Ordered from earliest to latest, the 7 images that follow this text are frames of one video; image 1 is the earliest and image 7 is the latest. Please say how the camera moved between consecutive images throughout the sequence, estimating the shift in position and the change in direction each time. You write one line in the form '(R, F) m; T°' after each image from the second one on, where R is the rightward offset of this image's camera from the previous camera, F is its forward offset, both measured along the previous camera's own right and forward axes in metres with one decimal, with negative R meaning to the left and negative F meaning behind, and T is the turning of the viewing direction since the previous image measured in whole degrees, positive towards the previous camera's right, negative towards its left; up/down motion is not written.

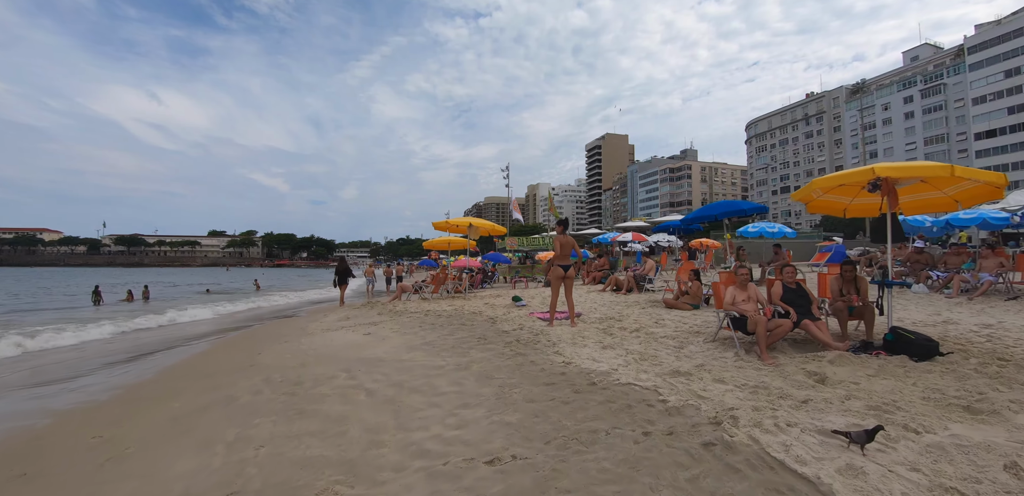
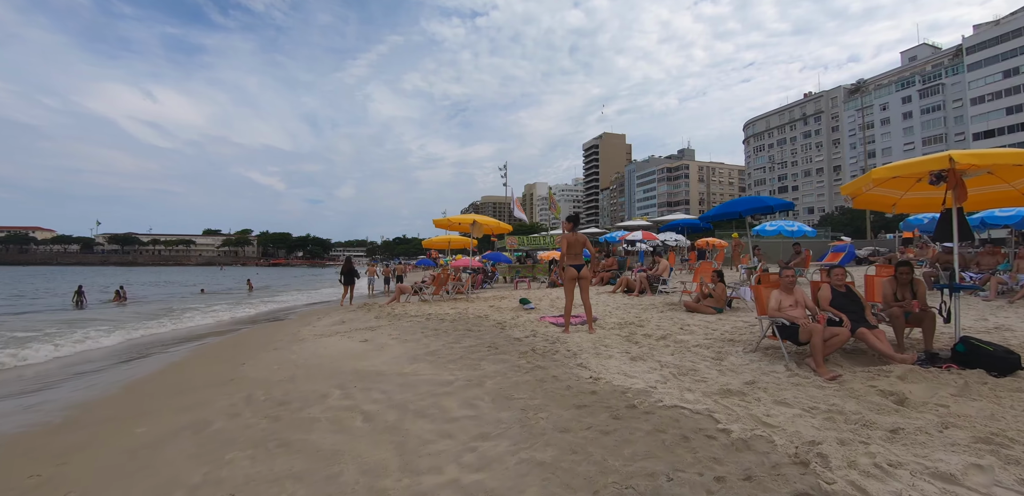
(-0.2, +0.6) m; +1°
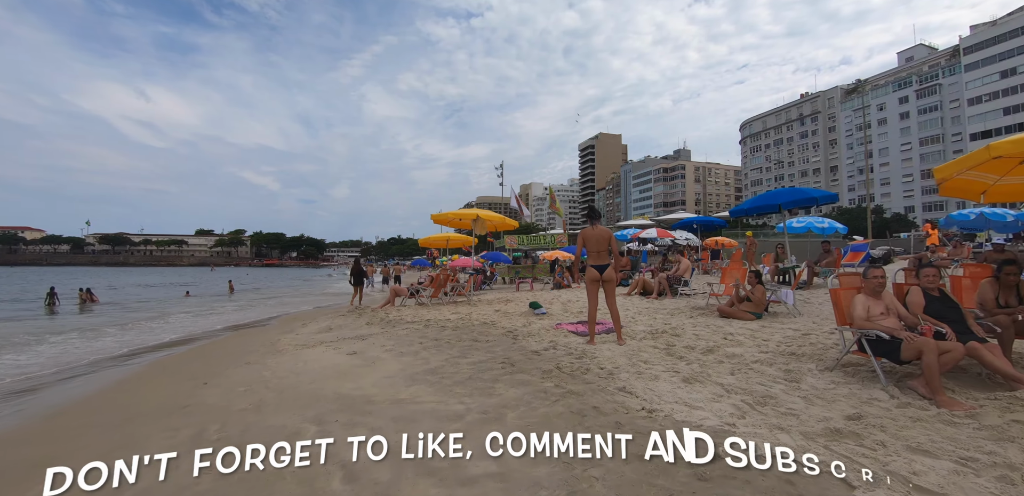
(-0.3, +0.9) m; +1°
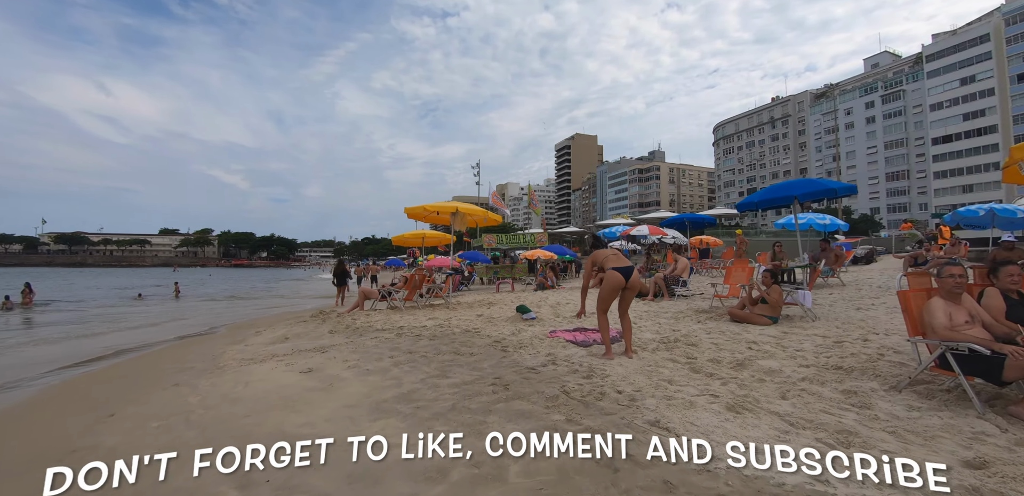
(-0.1, +0.9) m; +3°
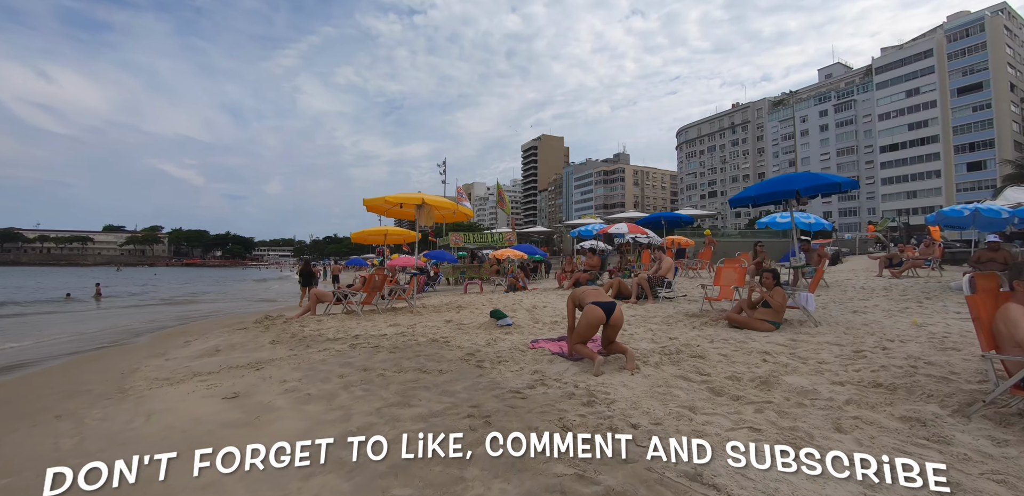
(-0.1, +0.8) m; +5°
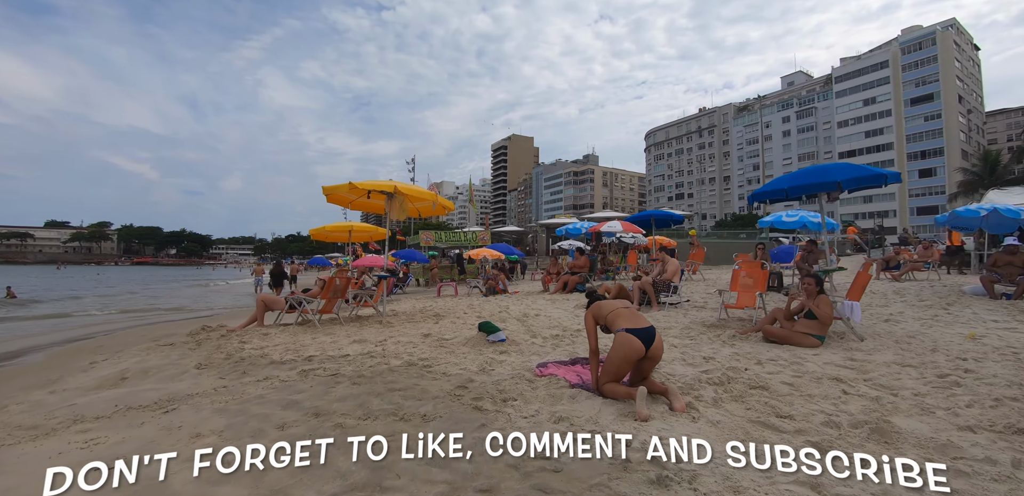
(-0.3, +1.0) m; +4°
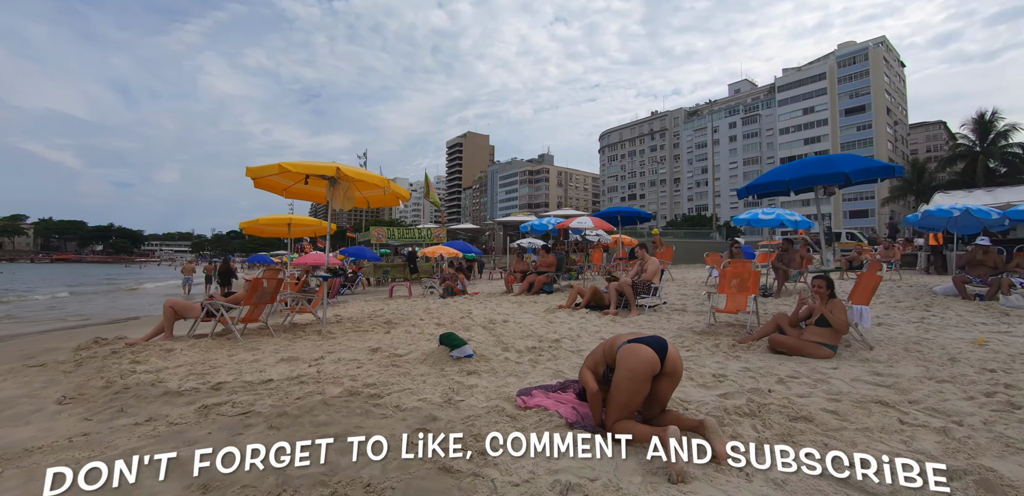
(-0.1, +0.8) m; +6°
